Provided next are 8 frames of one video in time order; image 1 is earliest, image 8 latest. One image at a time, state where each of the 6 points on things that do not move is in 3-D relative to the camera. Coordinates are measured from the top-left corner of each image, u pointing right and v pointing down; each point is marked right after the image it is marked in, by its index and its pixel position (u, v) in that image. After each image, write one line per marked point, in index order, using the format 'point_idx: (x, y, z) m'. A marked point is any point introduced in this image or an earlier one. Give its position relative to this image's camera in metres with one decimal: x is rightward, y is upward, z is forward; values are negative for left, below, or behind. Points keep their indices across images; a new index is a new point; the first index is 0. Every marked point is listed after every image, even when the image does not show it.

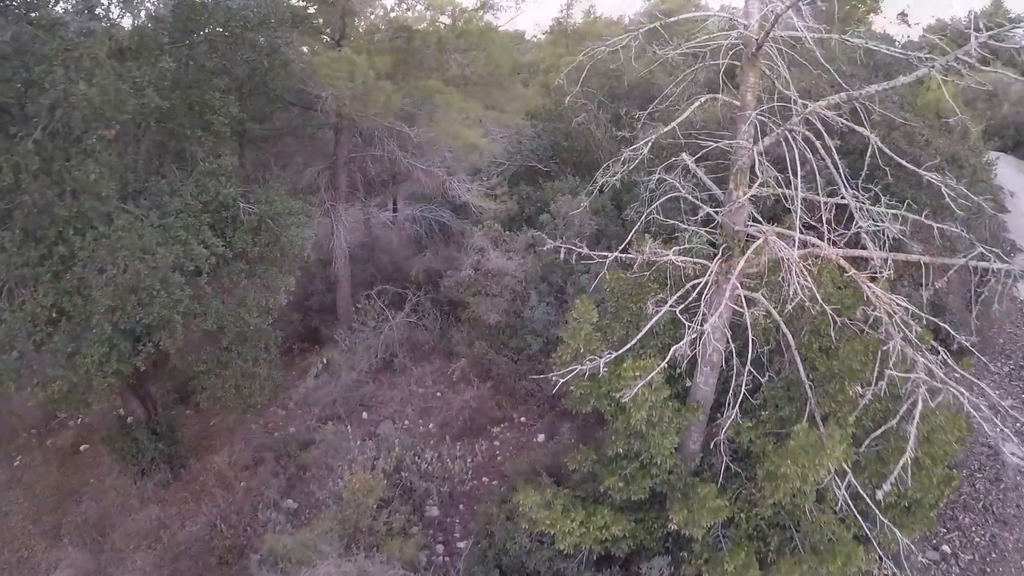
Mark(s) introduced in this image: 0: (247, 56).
0: (-2.2, +1.9, +7.4) m
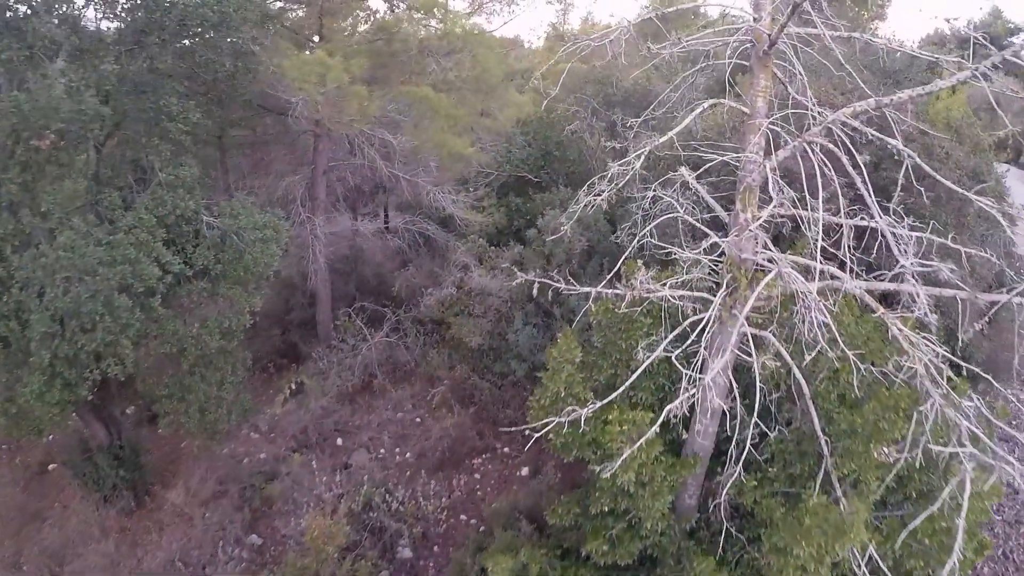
0: (-2.4, +1.8, +6.8) m
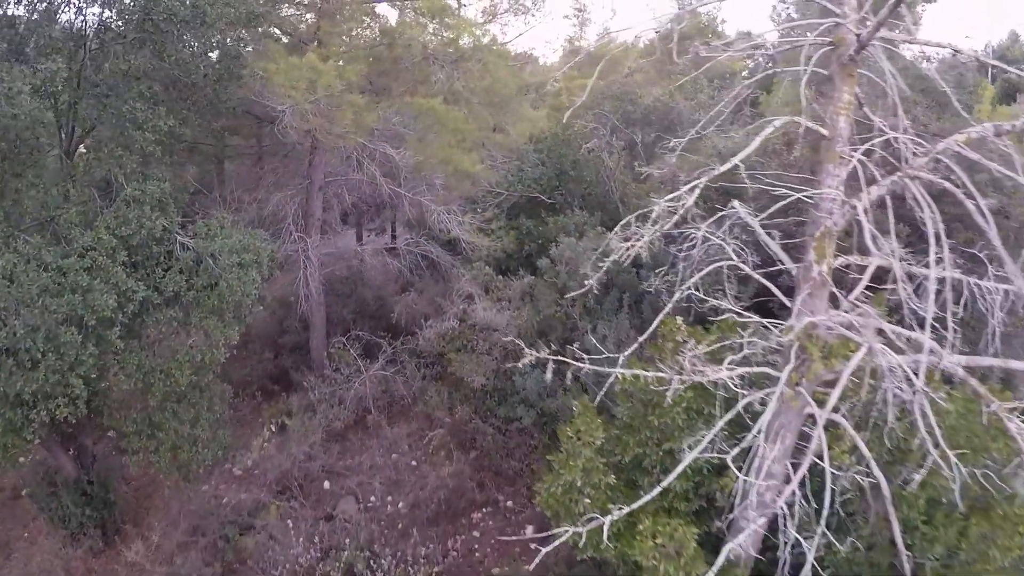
0: (-2.3, +1.6, +6.1) m
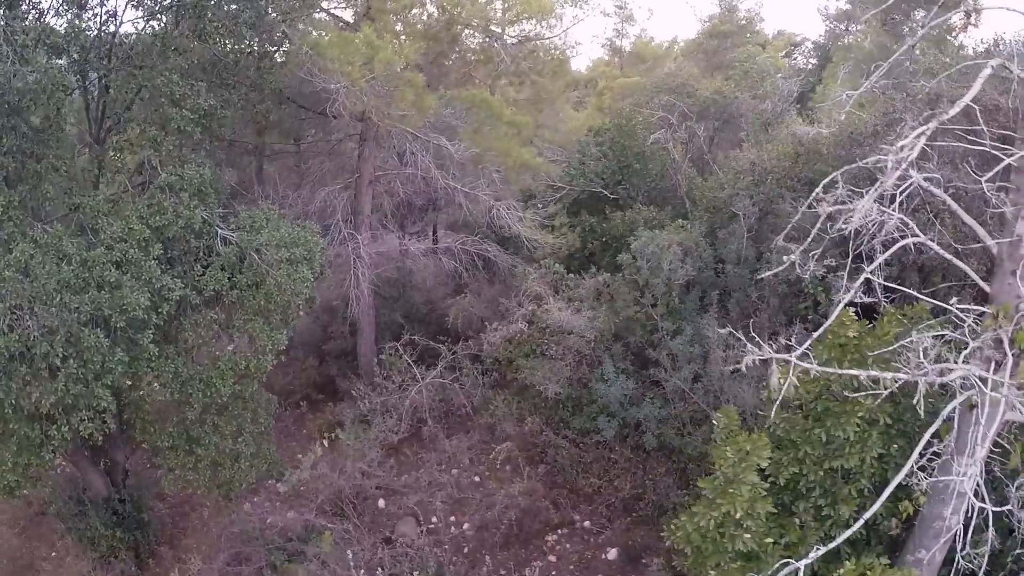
0: (-1.8, +1.6, +5.5) m
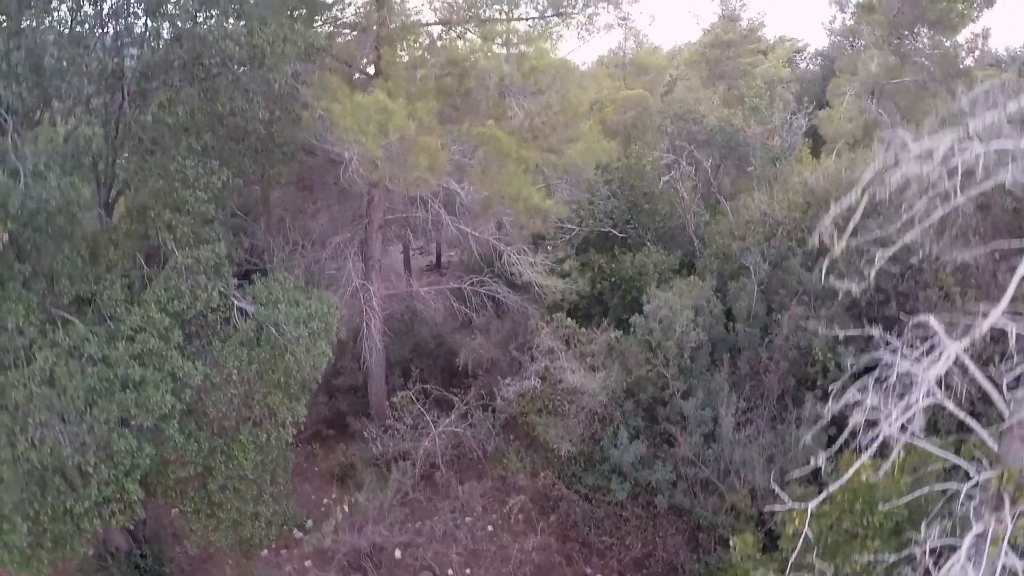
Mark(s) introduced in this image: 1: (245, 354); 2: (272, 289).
0: (-1.7, +1.1, +5.5) m
1: (-1.6, -0.4, +5.5) m
2: (-1.5, 0.0, +5.8) m
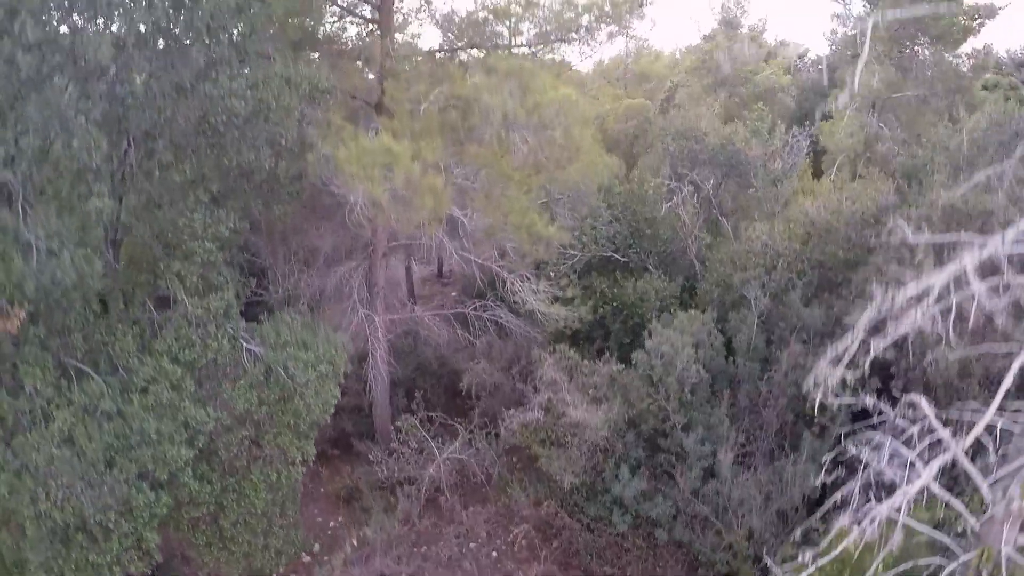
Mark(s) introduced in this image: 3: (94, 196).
0: (-1.7, +0.8, +5.7) m
1: (-1.6, -0.7, +5.7) m
2: (-1.5, -0.3, +6.0) m
3: (-2.2, +0.5, +4.7) m
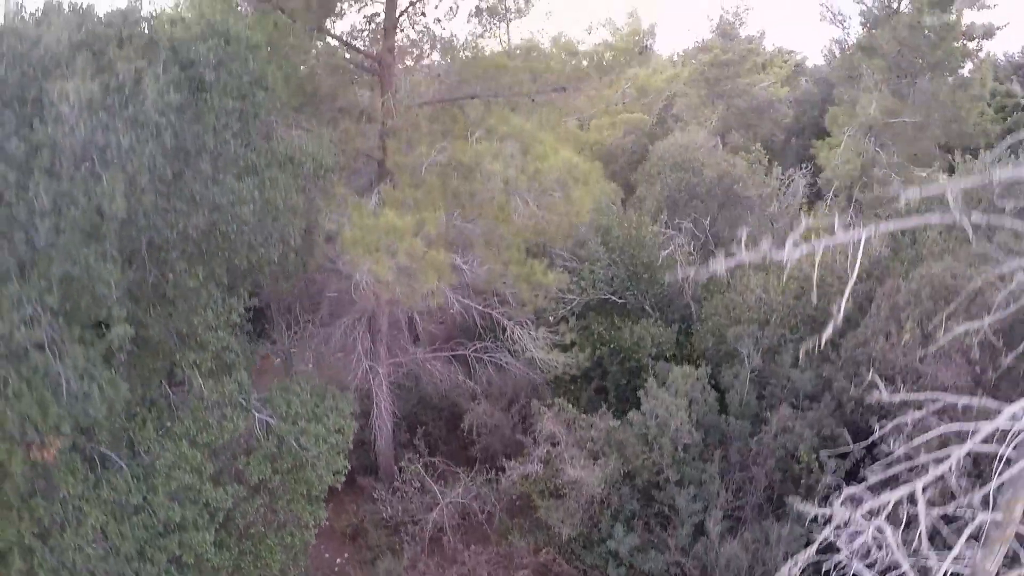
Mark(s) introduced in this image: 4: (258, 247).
0: (-1.7, +0.2, +5.9) m
1: (-1.6, -1.3, +5.9) m
2: (-1.5, -0.9, +6.2) m
3: (-2.2, -0.2, +4.9) m
4: (-1.7, +0.3, +6.2) m
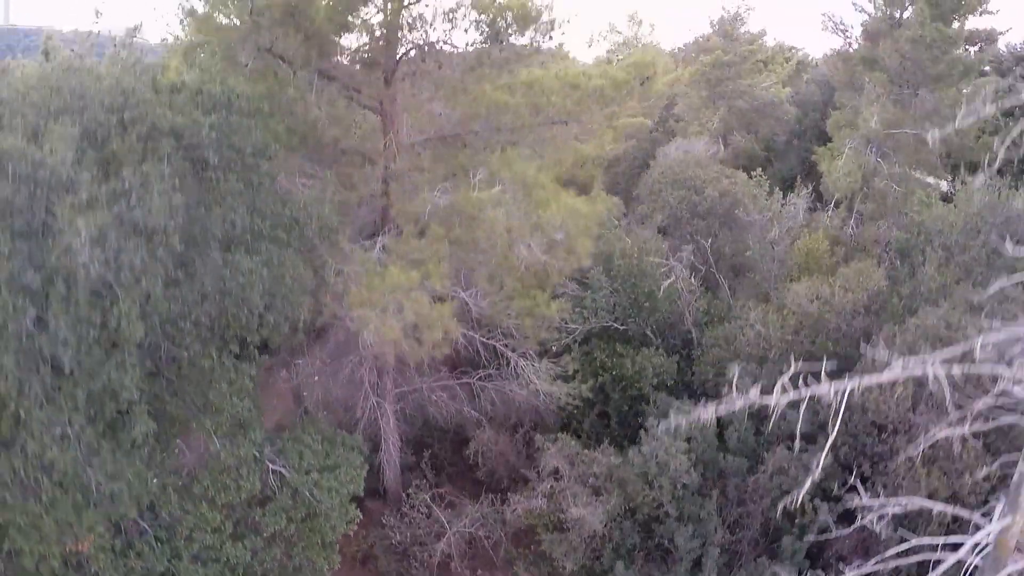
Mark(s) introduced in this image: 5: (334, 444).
0: (-1.7, -0.3, +6.1) m
1: (-1.6, -1.8, +6.2) m
2: (-1.5, -1.4, +6.4) m
3: (-2.1, -0.8, +5.1) m
4: (-1.7, -0.2, +6.3) m
5: (-1.5, -1.4, +7.8) m
